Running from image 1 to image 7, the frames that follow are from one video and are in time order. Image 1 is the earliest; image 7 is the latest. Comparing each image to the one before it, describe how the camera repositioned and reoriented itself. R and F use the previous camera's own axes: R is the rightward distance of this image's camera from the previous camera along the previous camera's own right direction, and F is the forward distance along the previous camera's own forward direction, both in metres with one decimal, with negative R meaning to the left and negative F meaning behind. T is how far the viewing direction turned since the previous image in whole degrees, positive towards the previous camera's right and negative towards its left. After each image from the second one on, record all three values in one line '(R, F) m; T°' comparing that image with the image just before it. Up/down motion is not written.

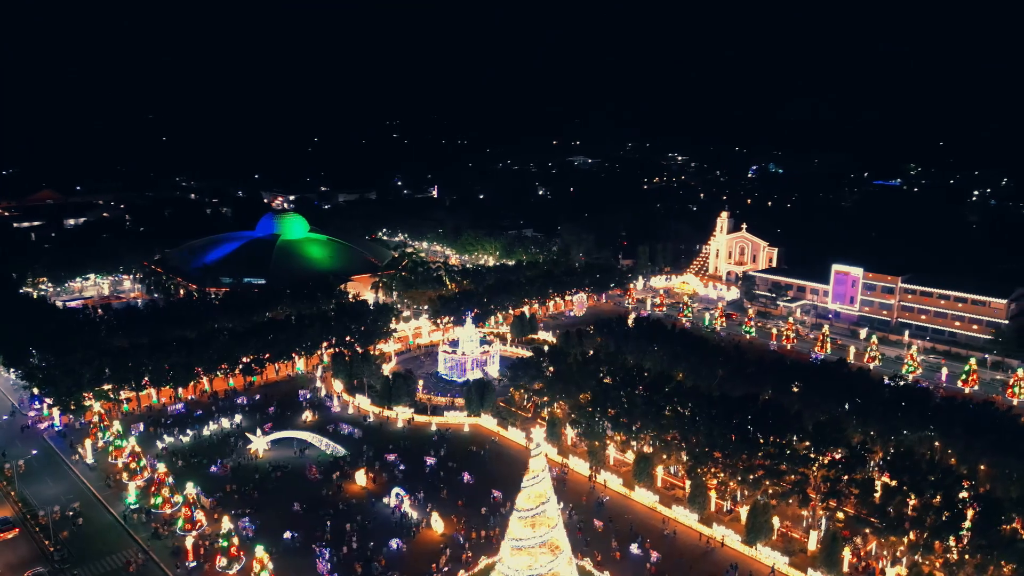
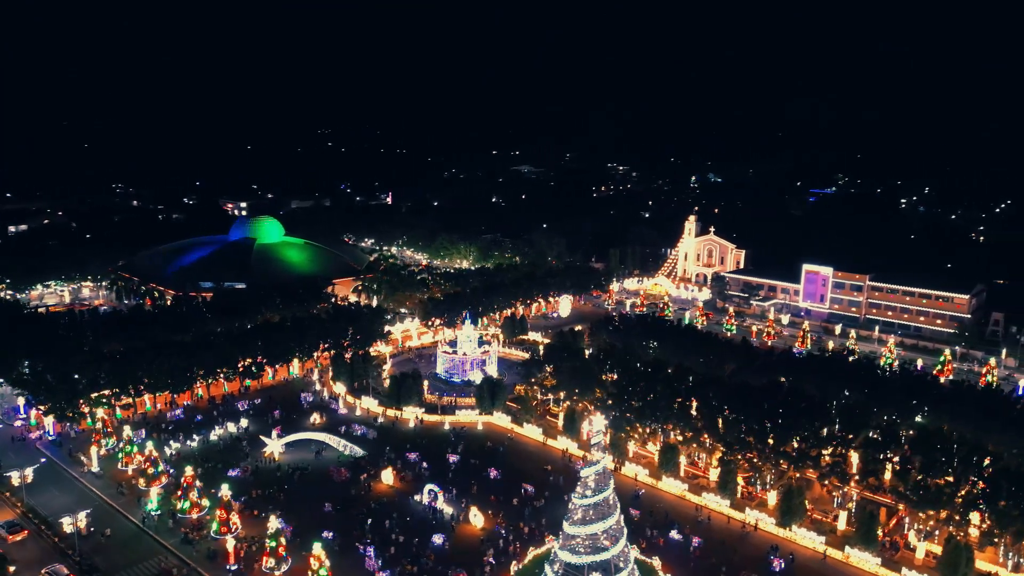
(-4.8, -0.1) m; +5°
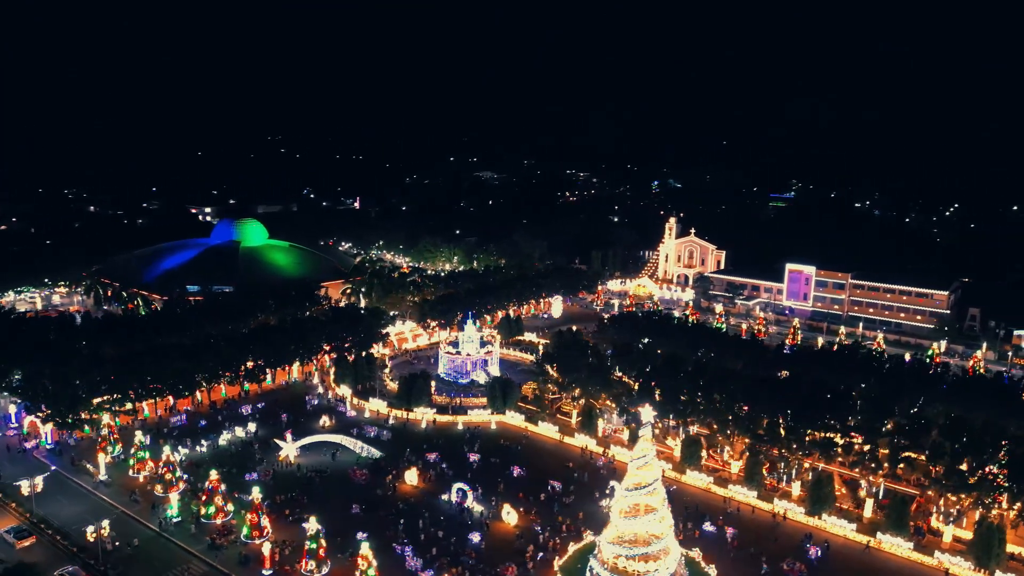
(-3.6, +0.3) m; +3°
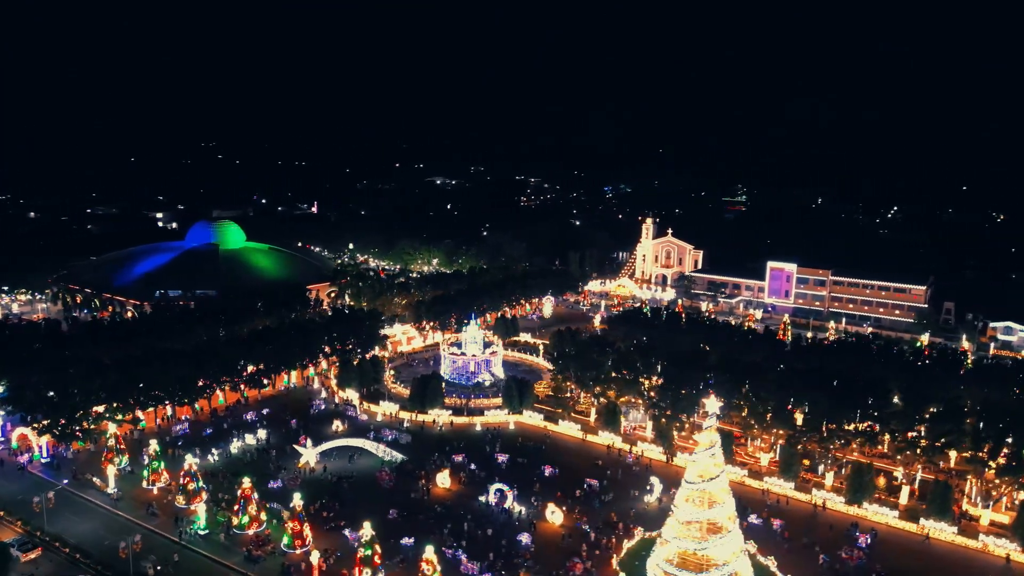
(-4.5, +1.0) m; +4°
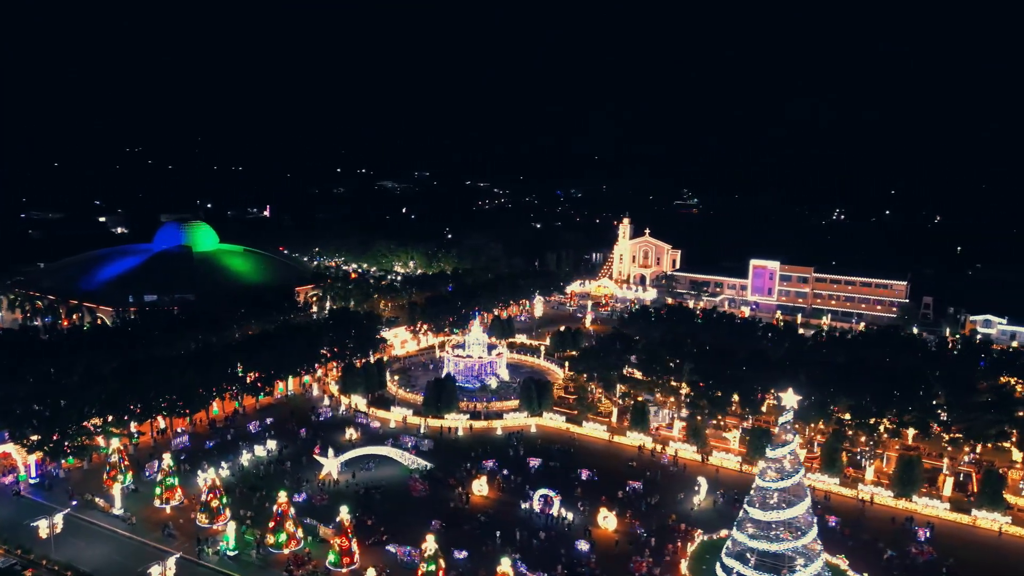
(-4.7, +1.9) m; +4°
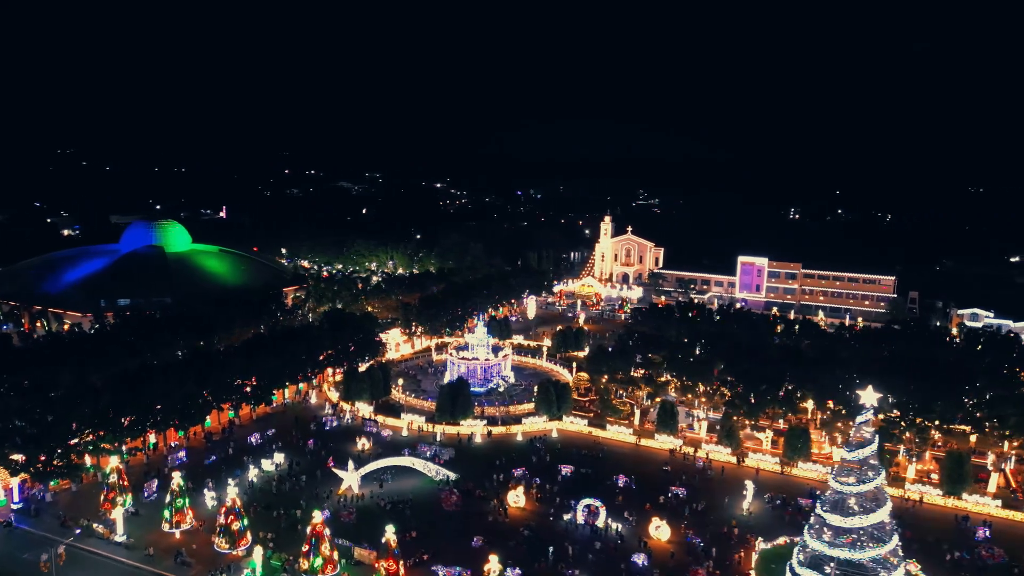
(-3.9, +2.4) m; +4°
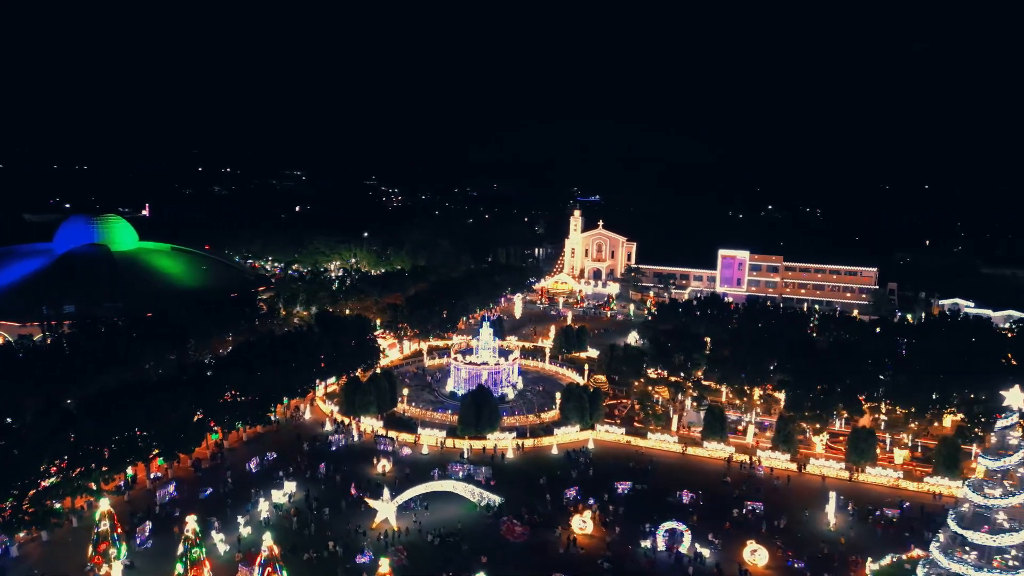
(-5.5, +4.6) m; +6°
